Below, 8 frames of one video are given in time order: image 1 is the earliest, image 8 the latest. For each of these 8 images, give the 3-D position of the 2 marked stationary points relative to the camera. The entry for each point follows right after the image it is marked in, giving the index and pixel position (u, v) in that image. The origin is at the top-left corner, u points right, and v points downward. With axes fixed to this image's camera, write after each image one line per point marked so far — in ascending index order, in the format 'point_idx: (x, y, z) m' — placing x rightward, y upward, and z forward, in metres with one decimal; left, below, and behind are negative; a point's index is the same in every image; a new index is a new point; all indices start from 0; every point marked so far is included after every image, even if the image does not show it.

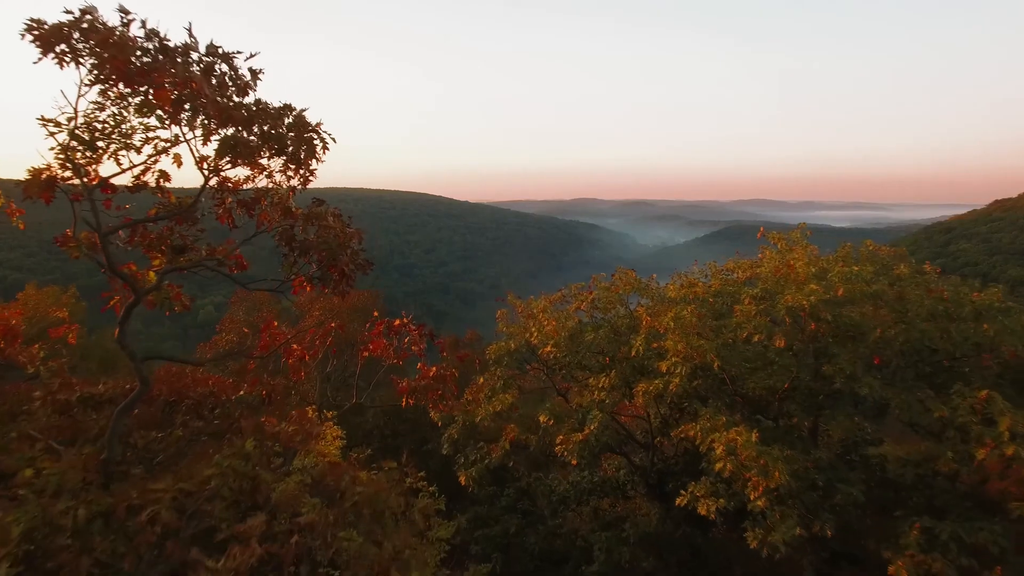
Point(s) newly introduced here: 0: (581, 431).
0: (+0.9, -1.9, +6.7) m
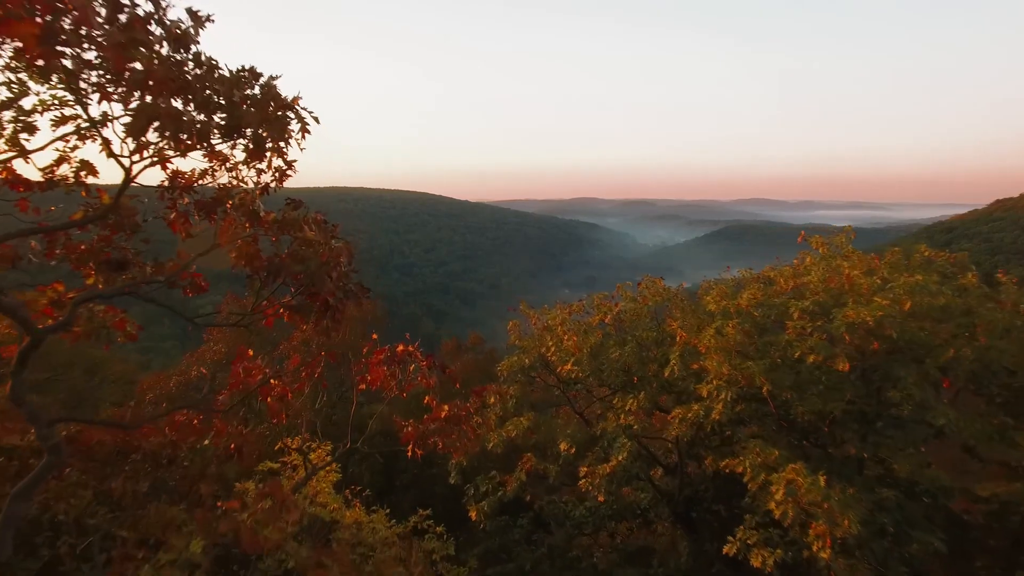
0: (+1.1, -2.1, +6.0) m
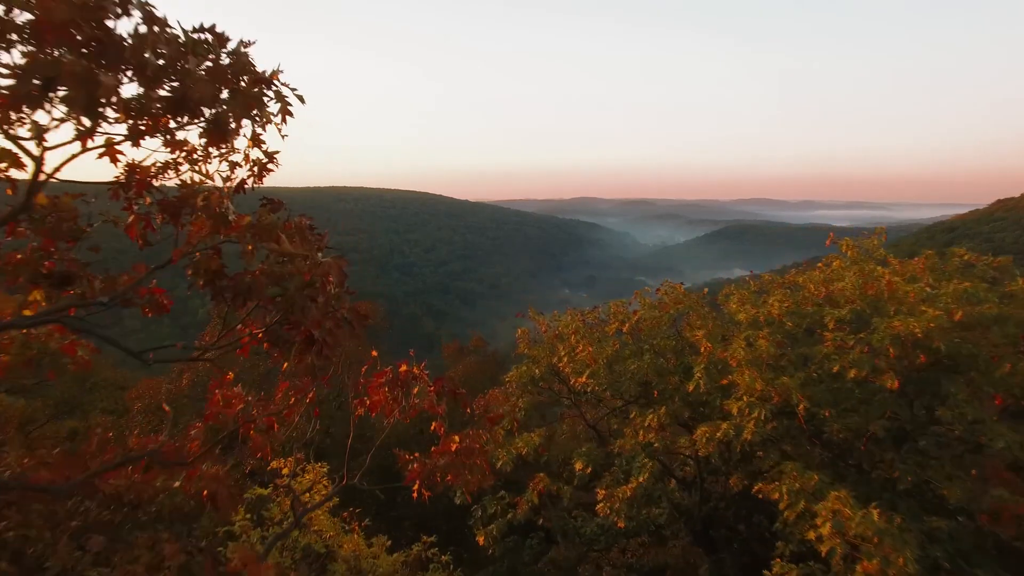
0: (+1.3, -2.1, +5.5) m
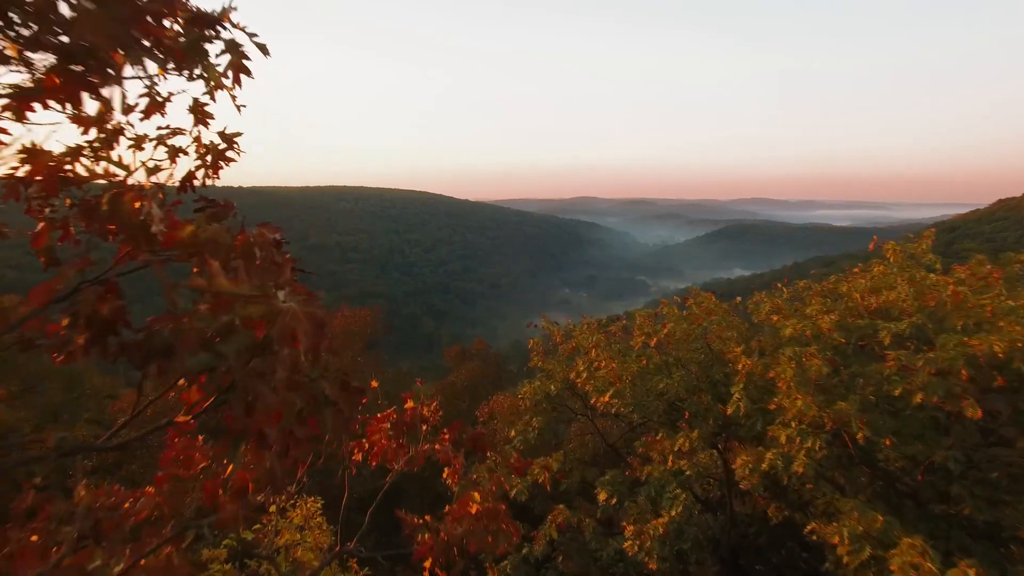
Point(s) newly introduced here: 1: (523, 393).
0: (+1.4, -2.2, +4.9) m
1: (+0.1, -1.2, +5.8) m
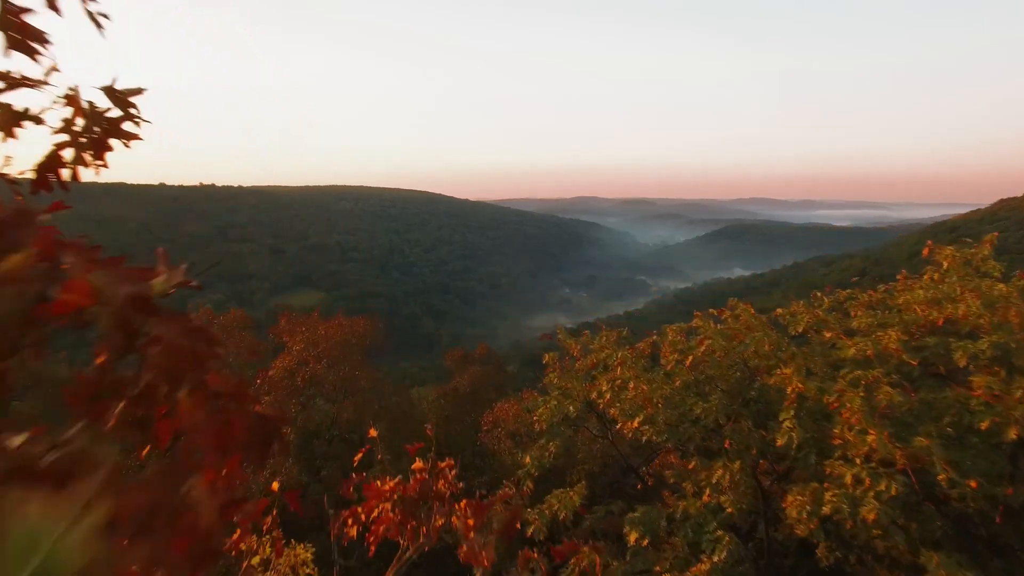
0: (+1.6, -2.4, +4.3) m
1: (+0.3, -1.3, +5.2) m
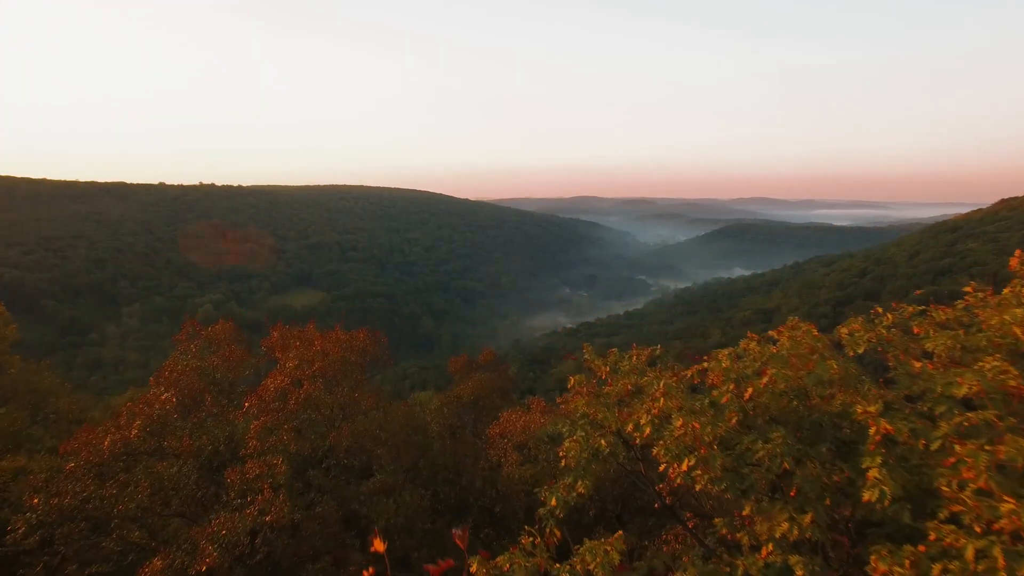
0: (+1.8, -2.5, +3.6) m
1: (+0.5, -1.5, +4.5) m
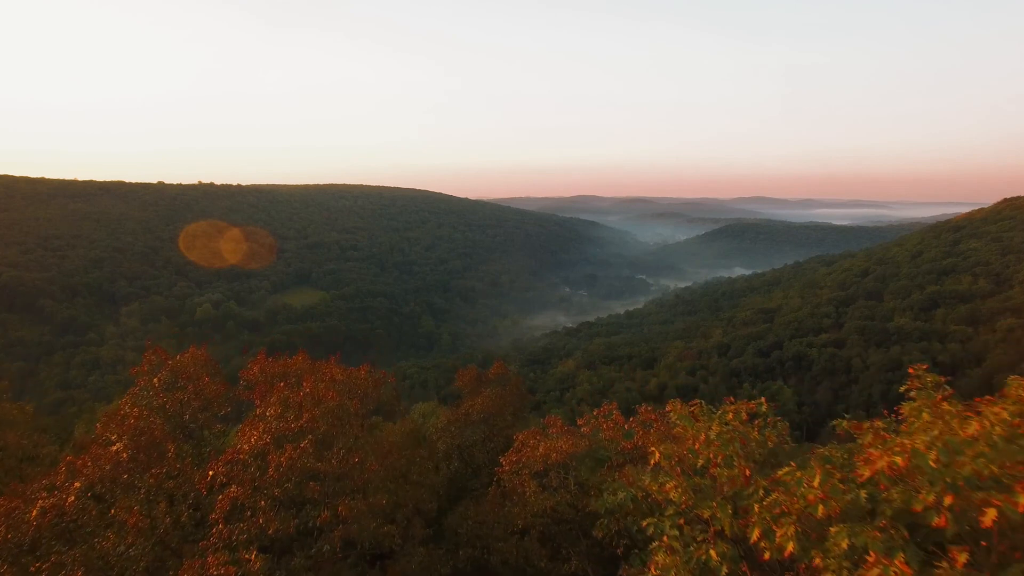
0: (+2.3, -2.9, +2.4) m
1: (+1.0, -1.9, +3.3) m
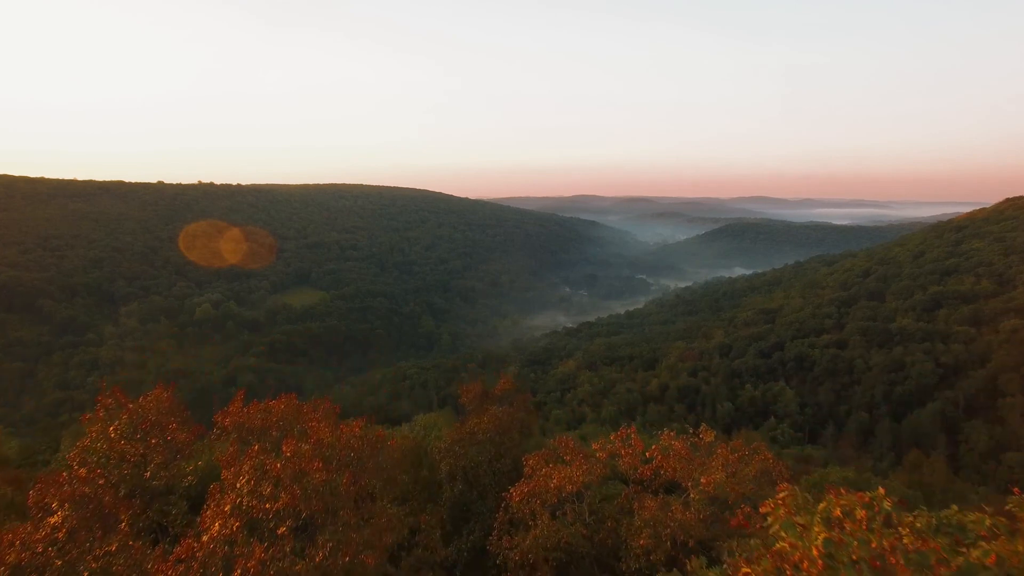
0: (+2.5, -3.2, +1.4) m
1: (+1.2, -2.2, +2.3) m
